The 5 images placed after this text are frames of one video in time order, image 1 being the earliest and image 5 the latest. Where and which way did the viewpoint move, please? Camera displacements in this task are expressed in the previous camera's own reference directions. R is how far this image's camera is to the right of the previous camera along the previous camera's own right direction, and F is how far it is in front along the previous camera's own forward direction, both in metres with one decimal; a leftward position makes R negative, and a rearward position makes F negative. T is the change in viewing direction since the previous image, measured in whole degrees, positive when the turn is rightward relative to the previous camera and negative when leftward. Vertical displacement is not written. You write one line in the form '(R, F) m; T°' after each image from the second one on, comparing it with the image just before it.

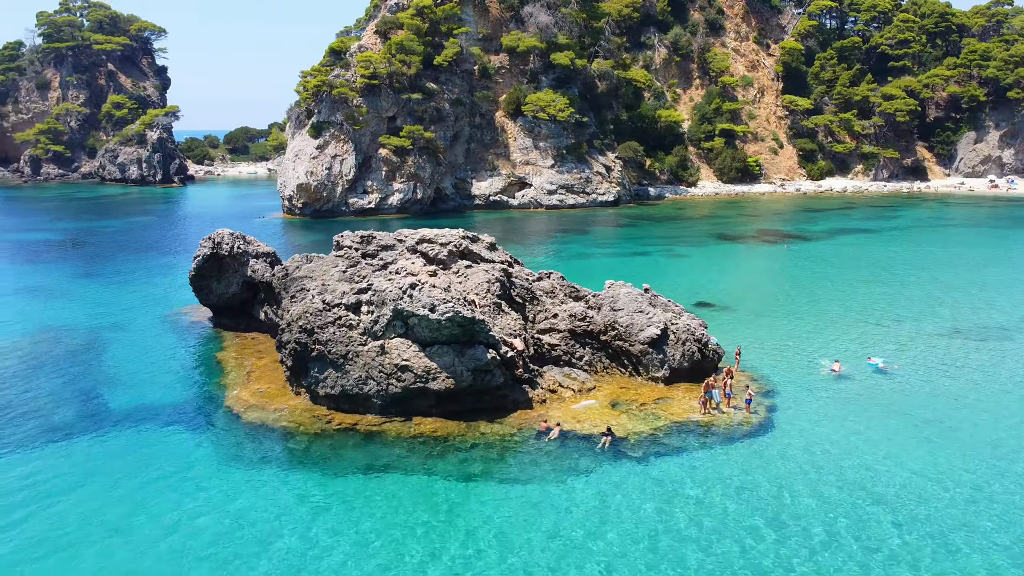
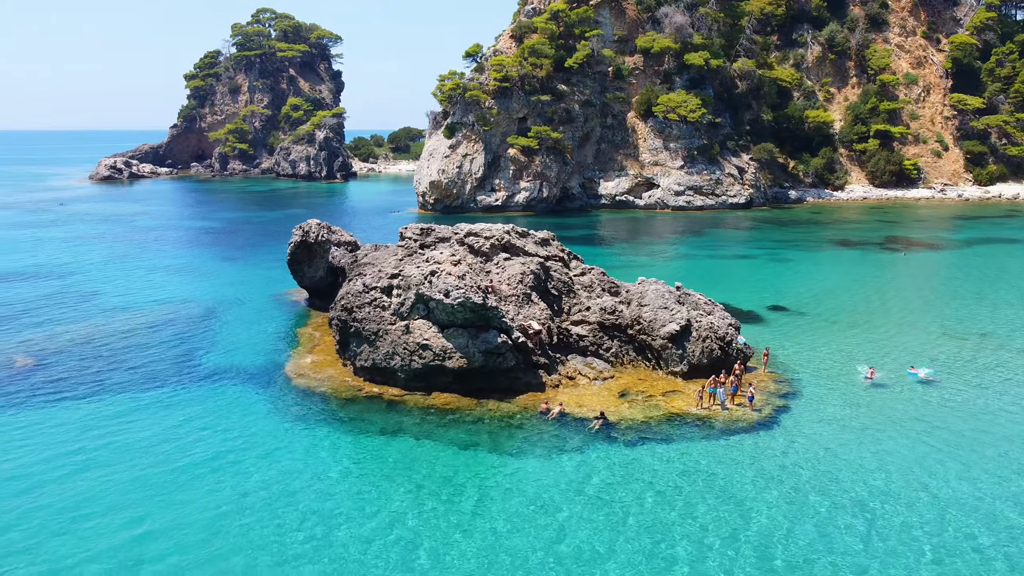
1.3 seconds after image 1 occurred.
(+4.2, -1.3) m; -12°
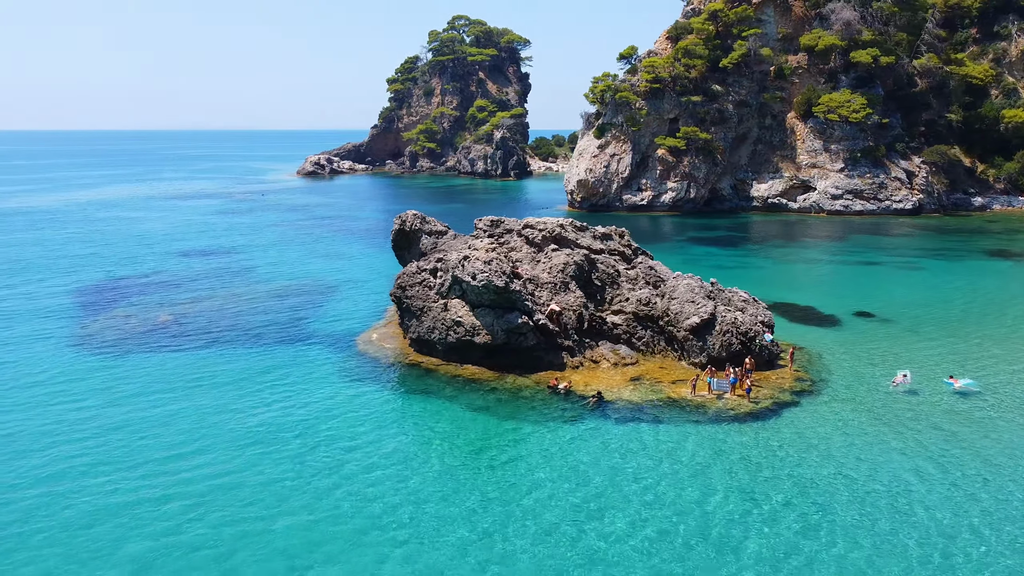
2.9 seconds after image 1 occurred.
(+5.3, -1.7) m; -14°
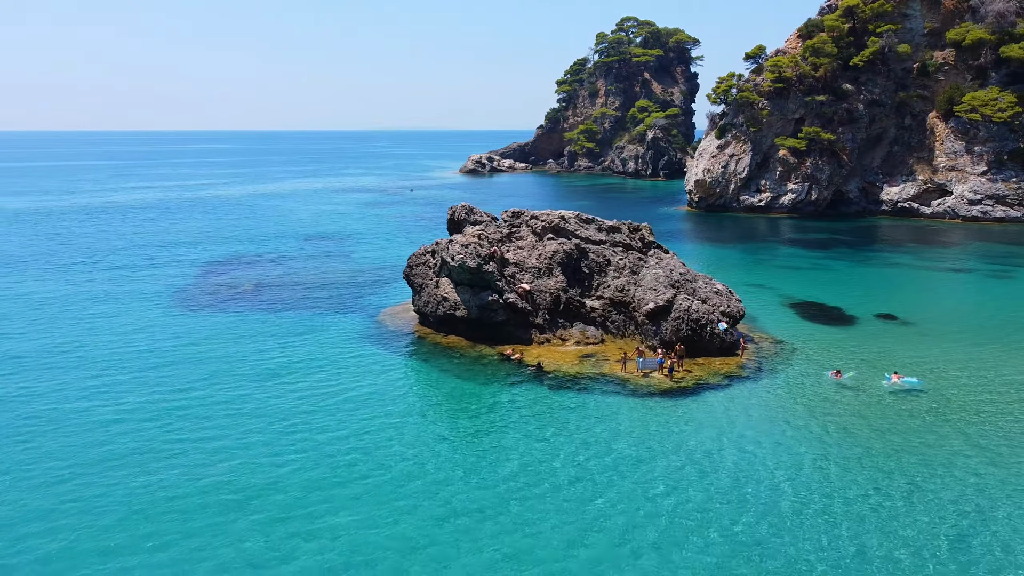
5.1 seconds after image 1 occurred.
(+7.4, -2.4) m; -13°
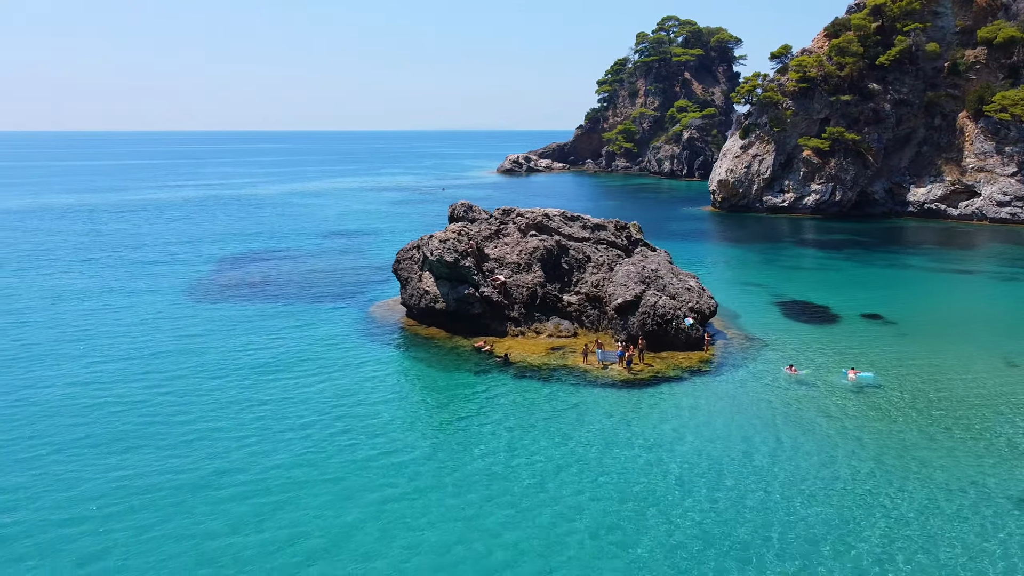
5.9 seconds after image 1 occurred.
(+2.7, -1.0) m; -4°
